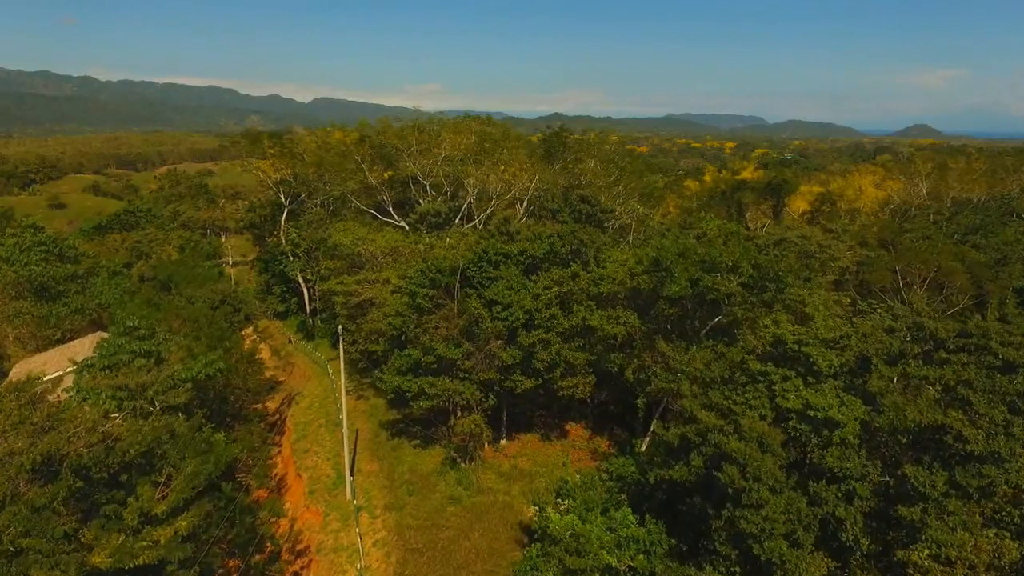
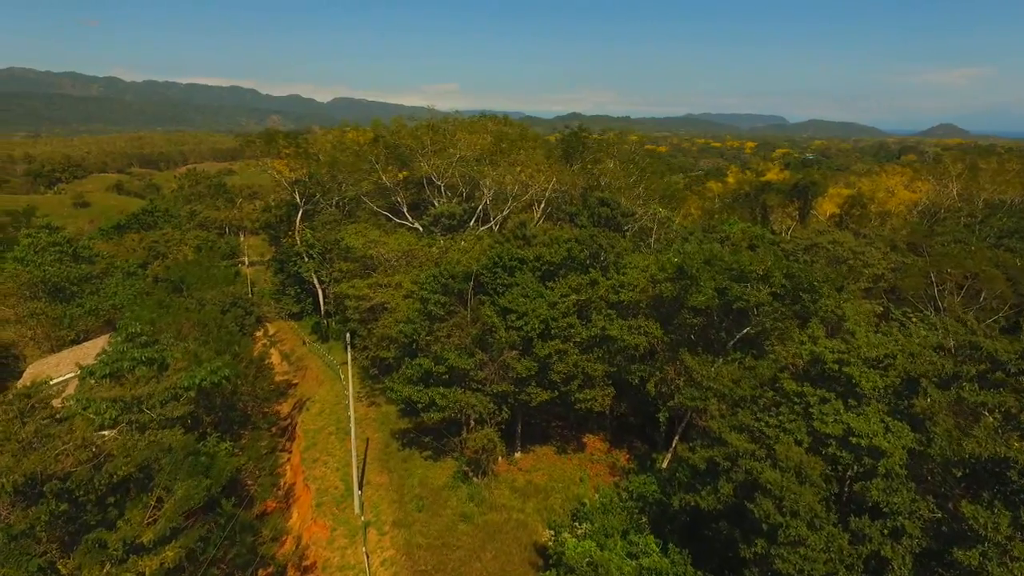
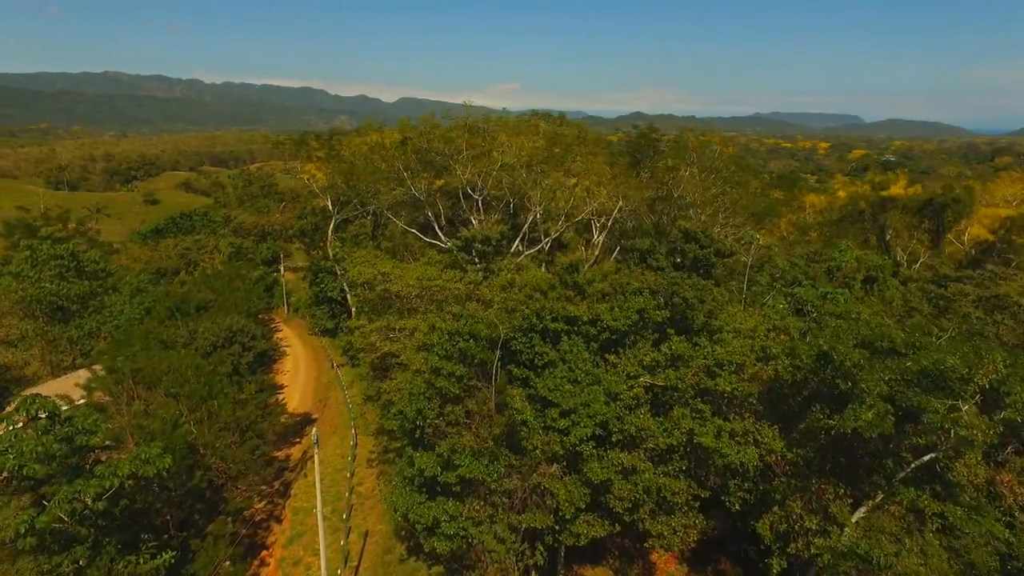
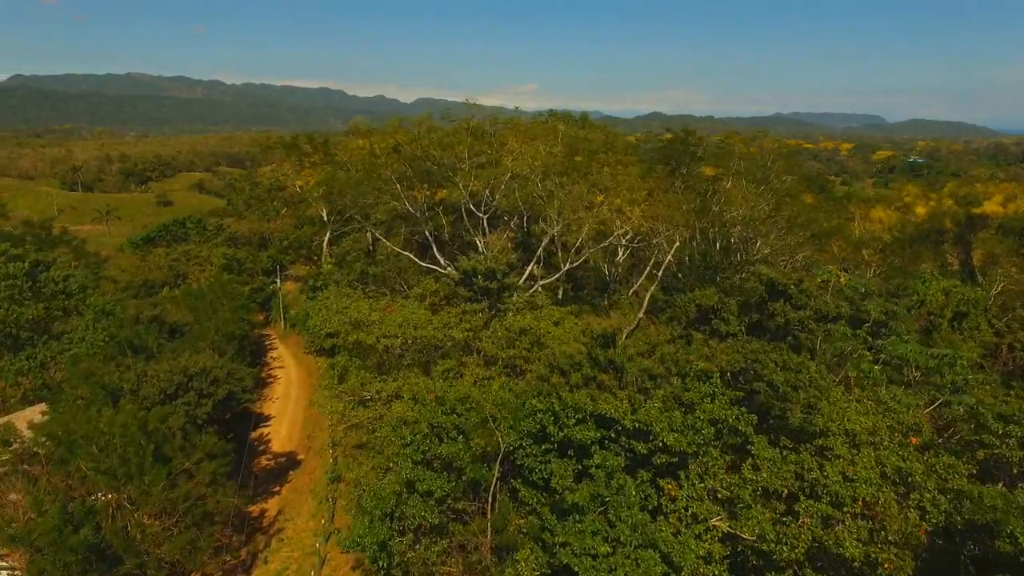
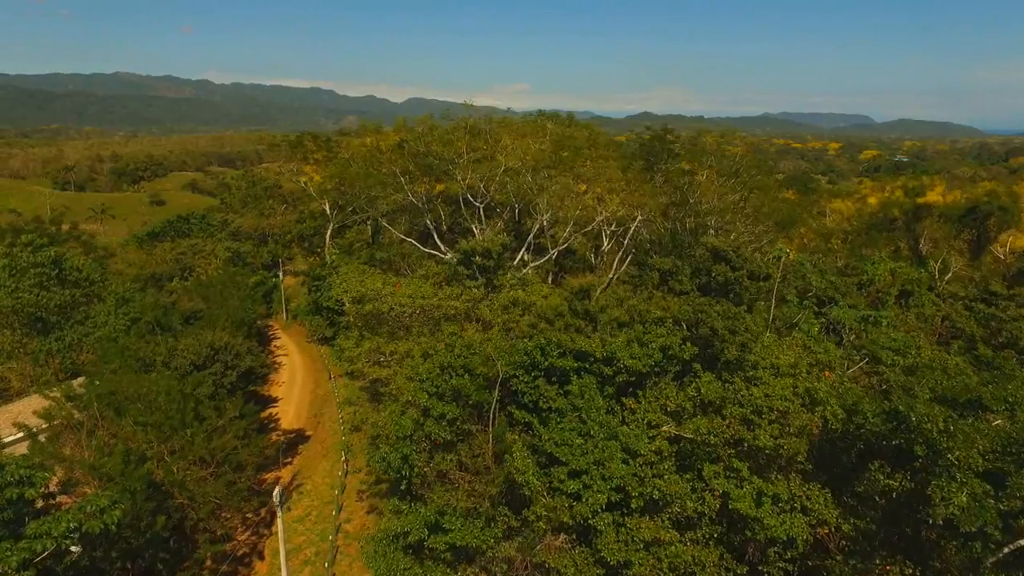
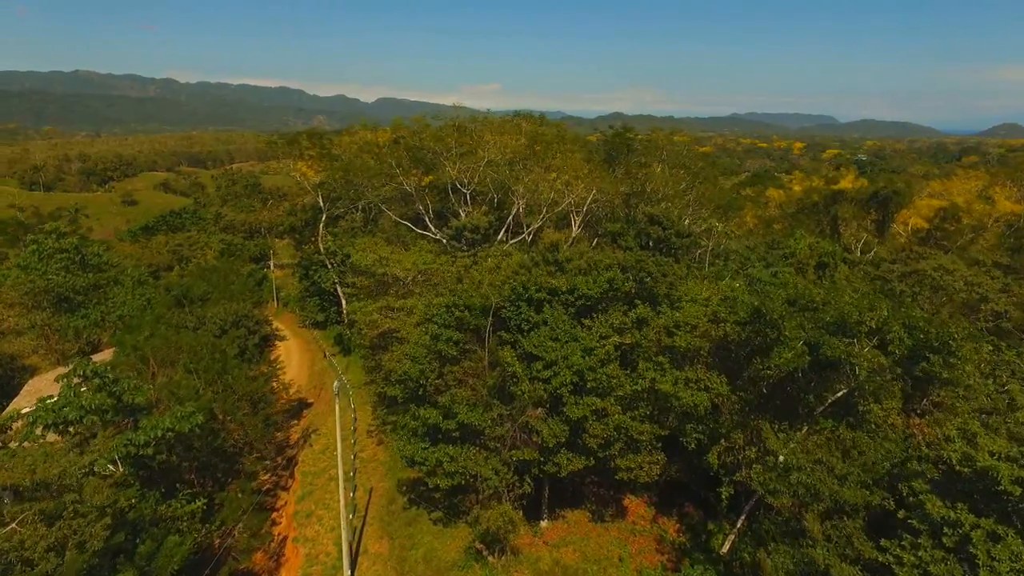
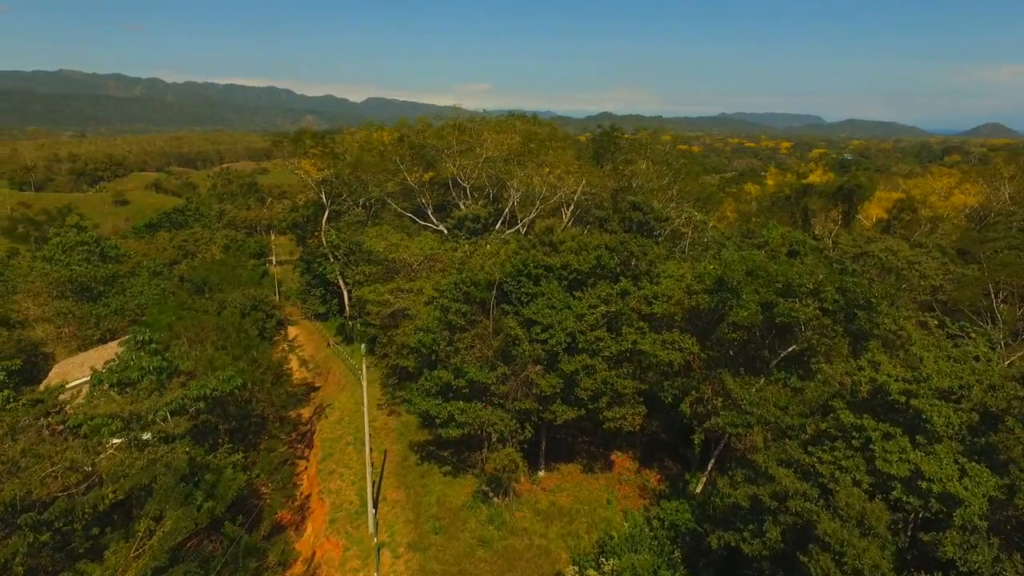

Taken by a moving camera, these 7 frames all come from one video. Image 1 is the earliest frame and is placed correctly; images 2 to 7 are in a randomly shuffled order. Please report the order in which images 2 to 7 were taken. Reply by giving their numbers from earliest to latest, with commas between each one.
2, 7, 6, 3, 5, 4
